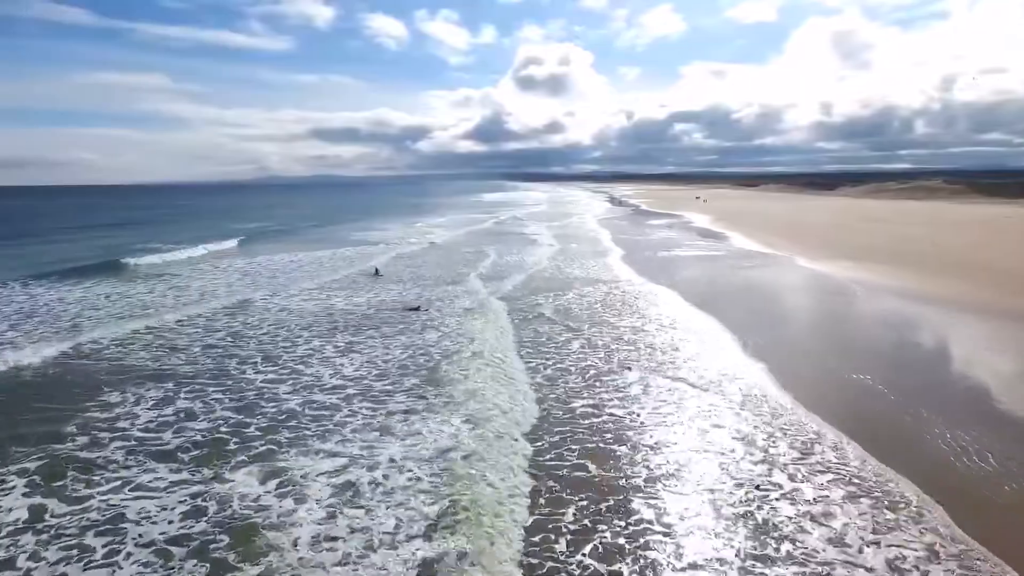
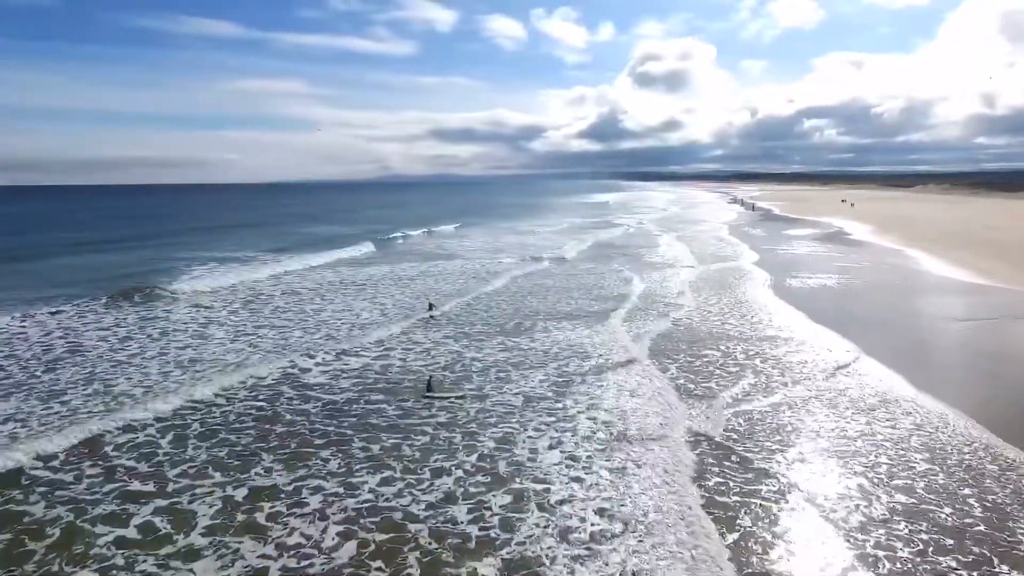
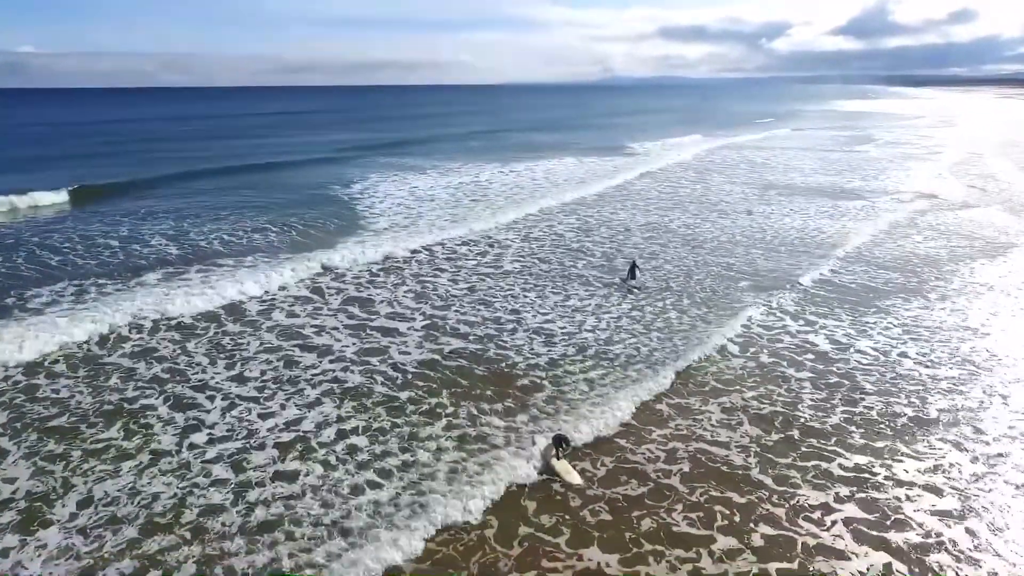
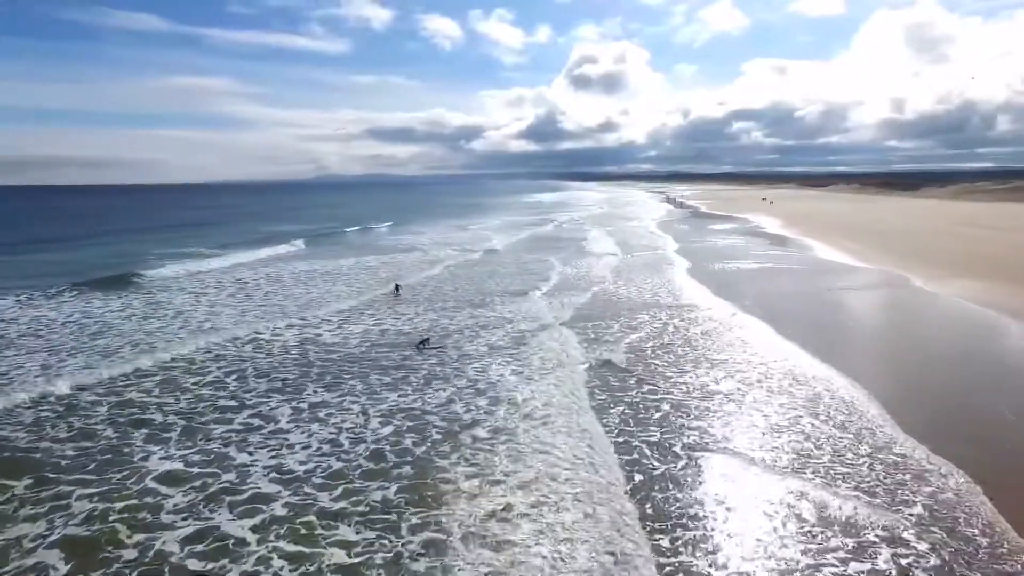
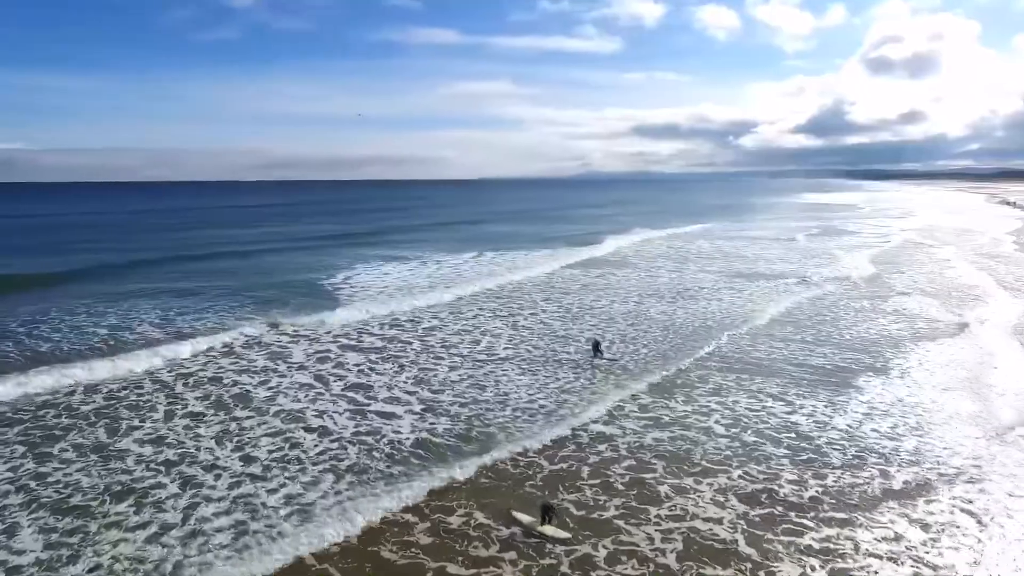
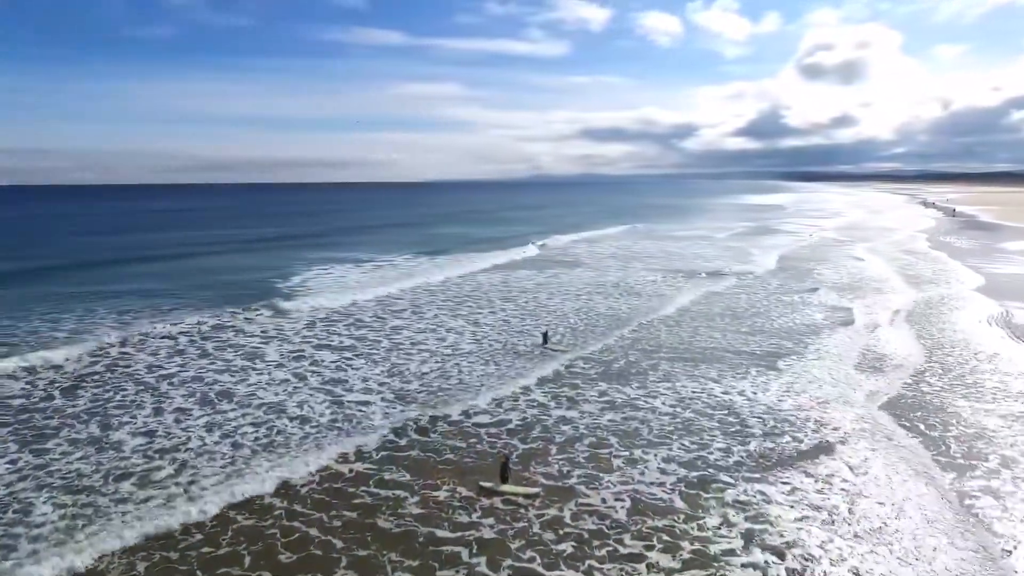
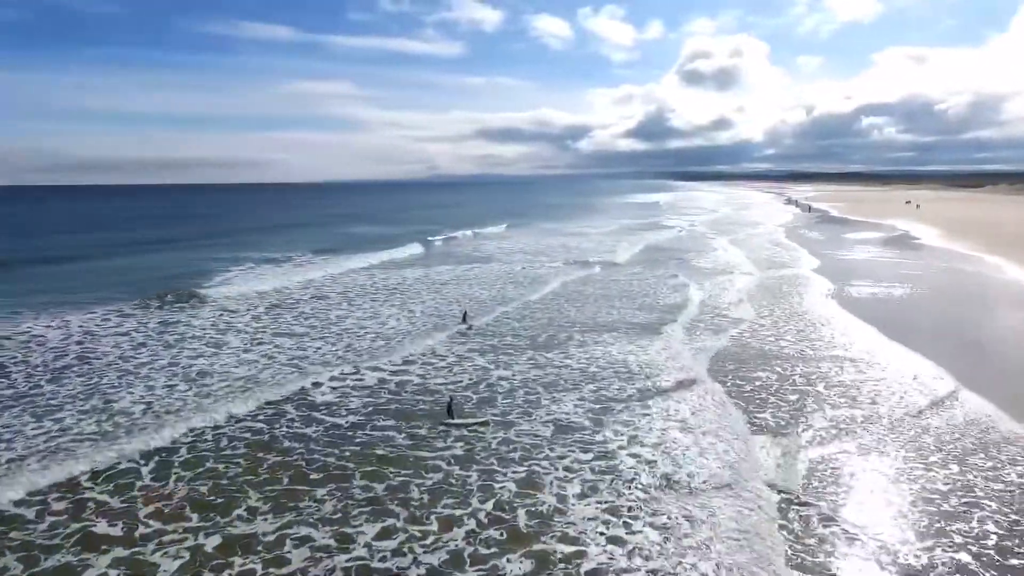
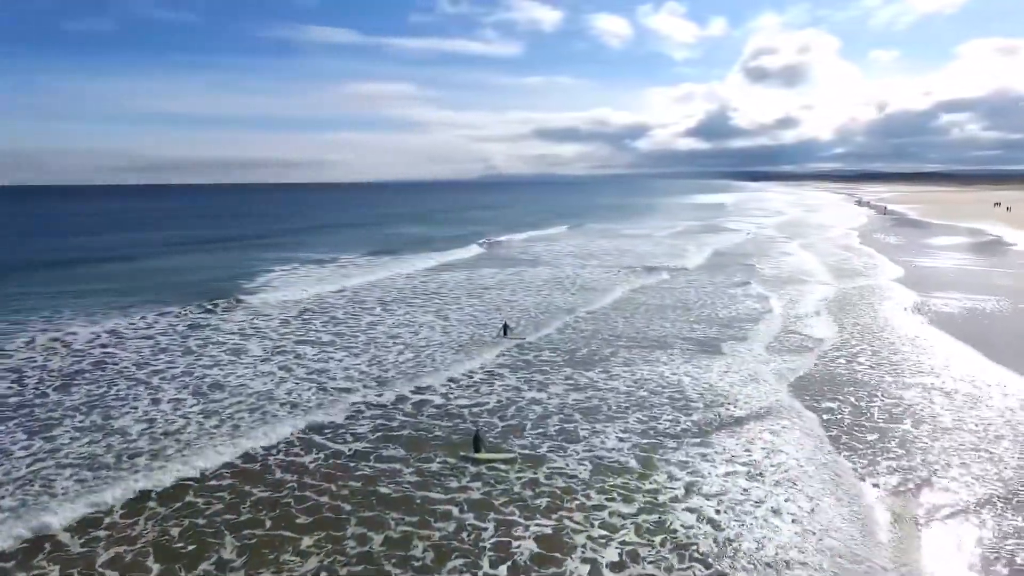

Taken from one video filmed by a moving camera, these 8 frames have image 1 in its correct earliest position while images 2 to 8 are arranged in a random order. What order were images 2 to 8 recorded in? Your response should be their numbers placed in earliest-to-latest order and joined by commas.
4, 2, 7, 8, 6, 5, 3
